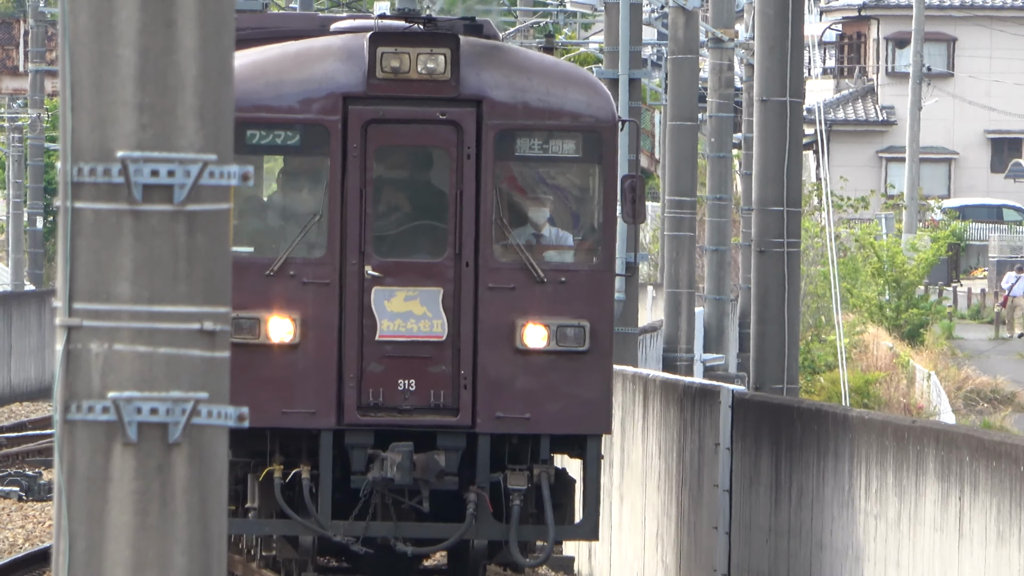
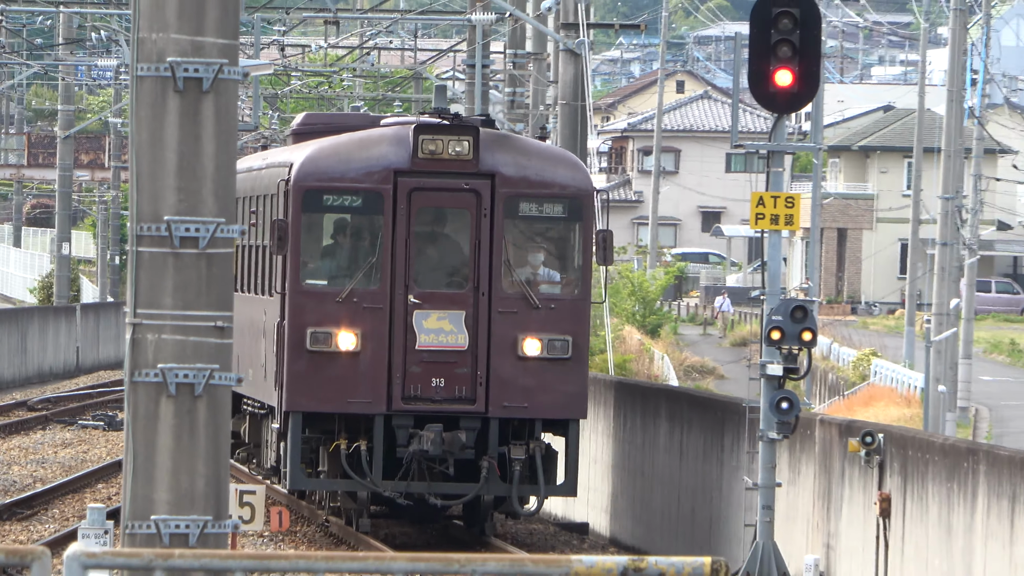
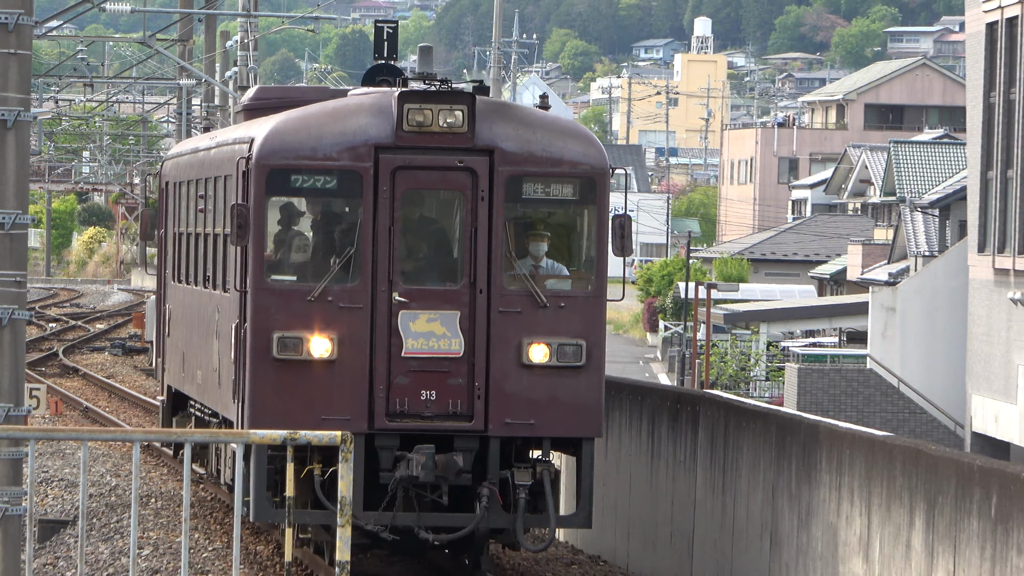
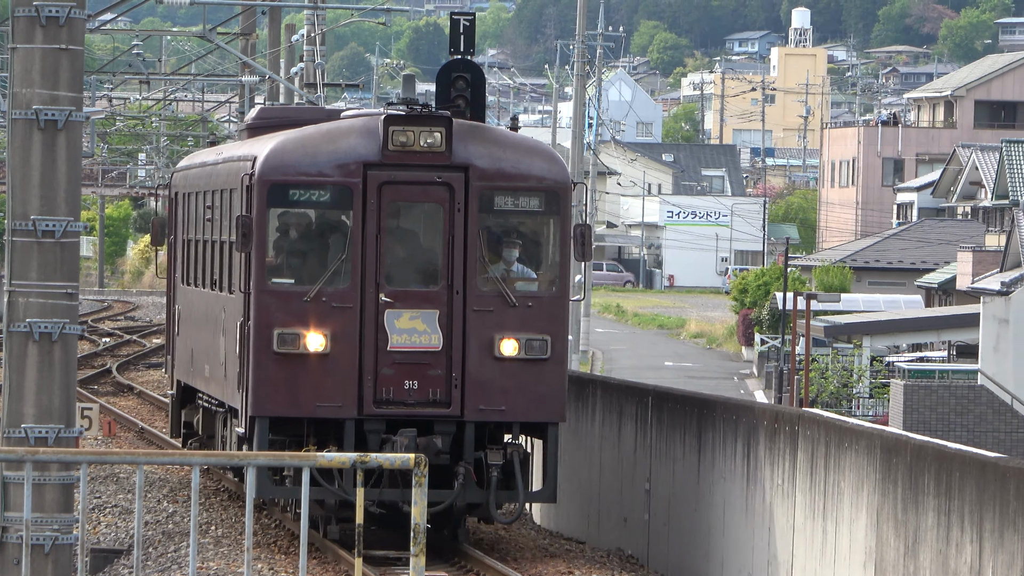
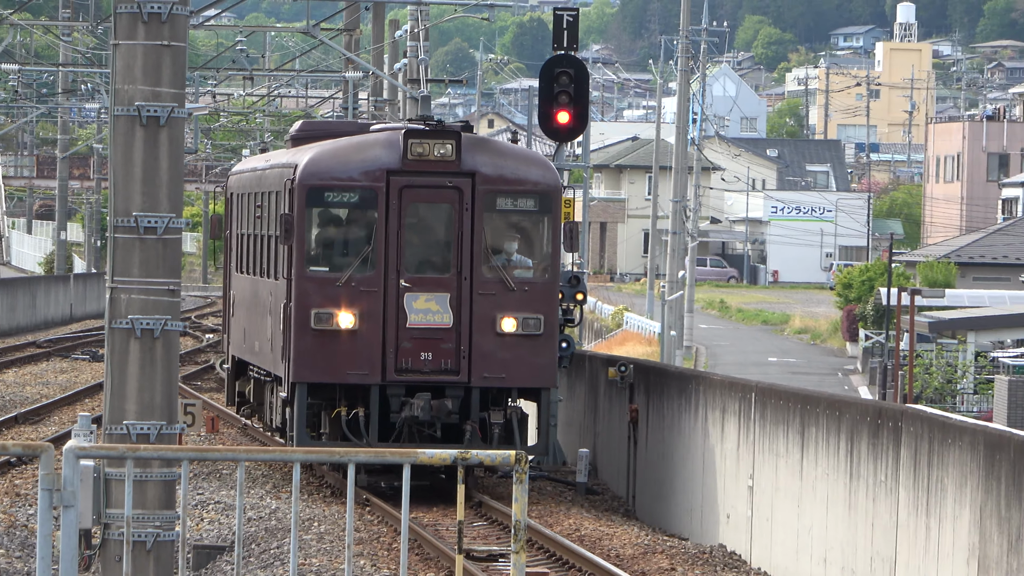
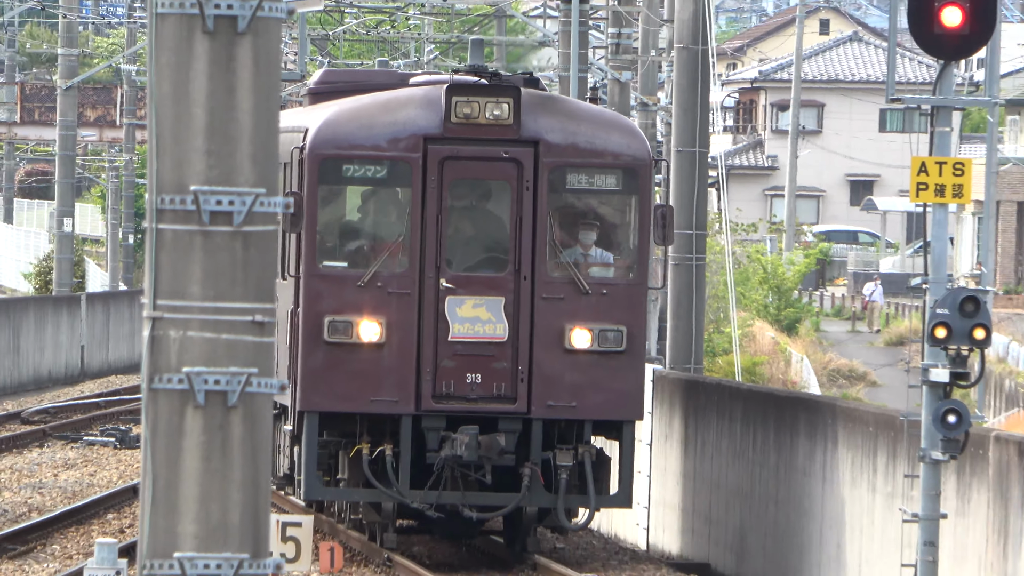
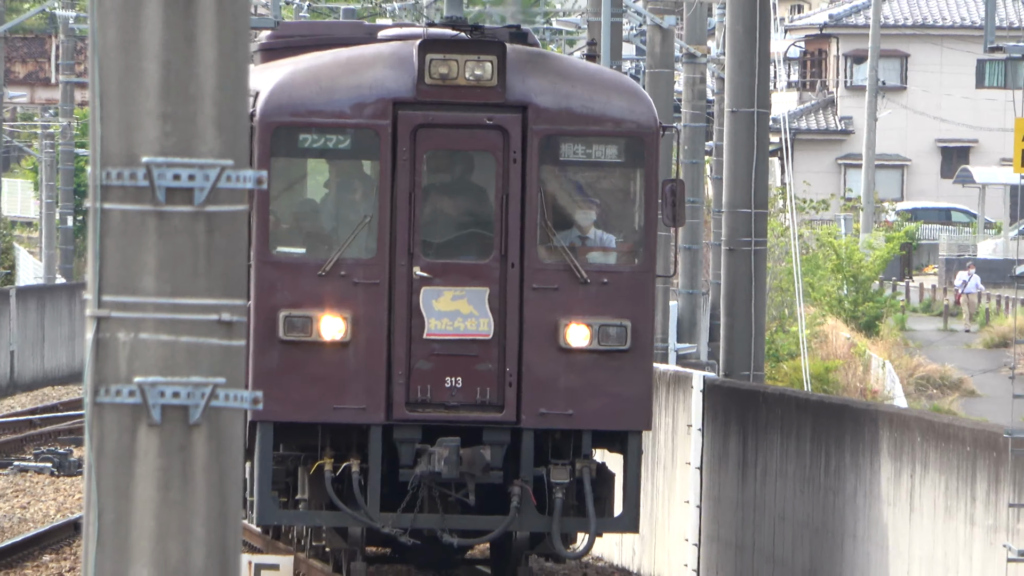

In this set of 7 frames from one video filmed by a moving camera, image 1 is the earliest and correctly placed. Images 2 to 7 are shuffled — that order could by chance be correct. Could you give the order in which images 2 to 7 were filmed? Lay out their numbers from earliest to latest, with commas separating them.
7, 6, 2, 5, 4, 3
